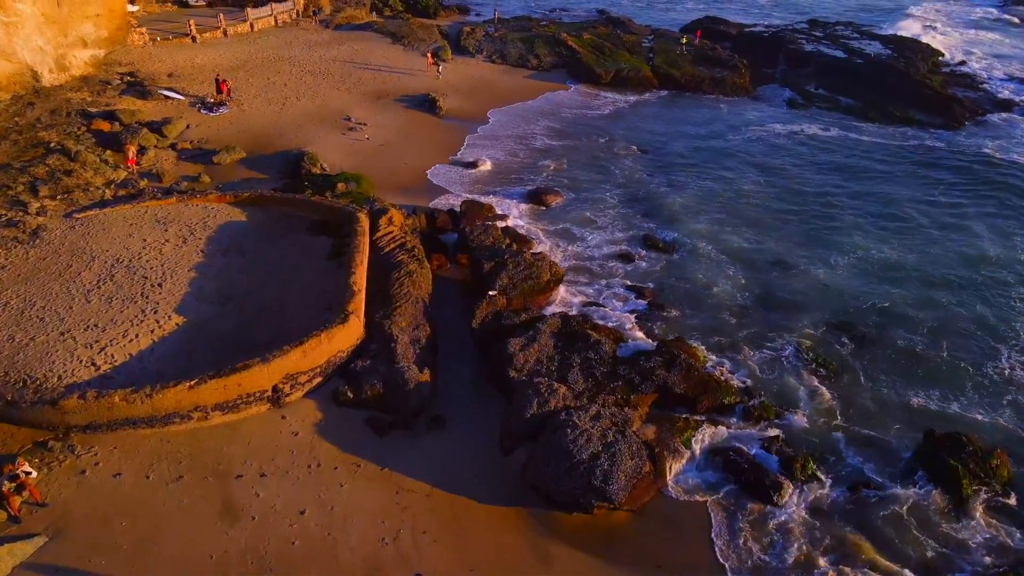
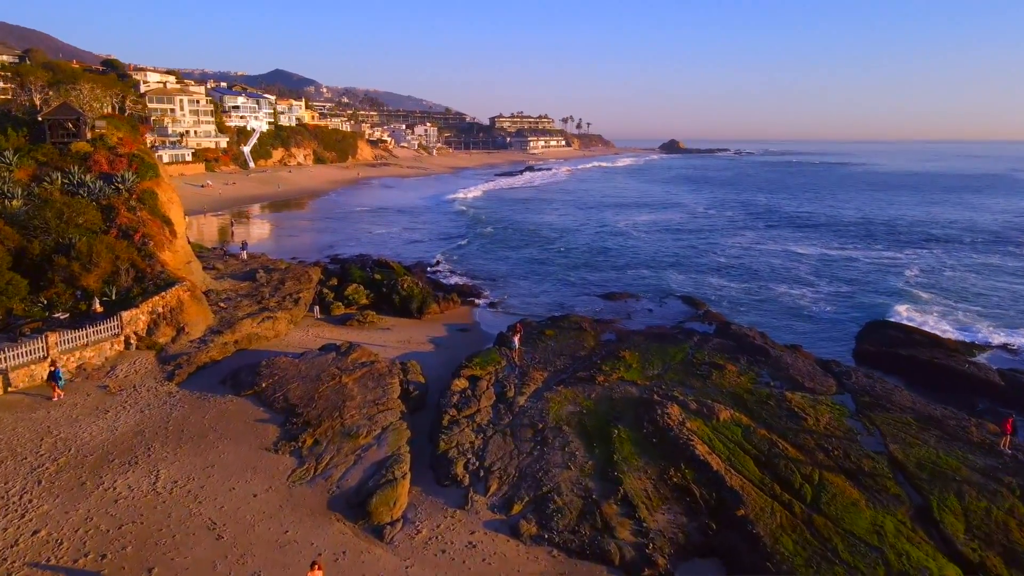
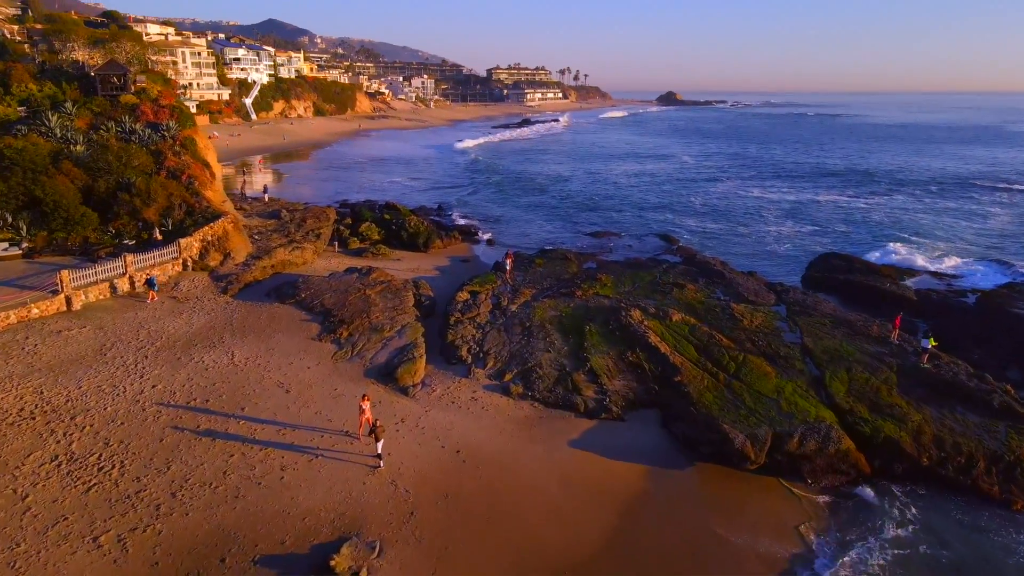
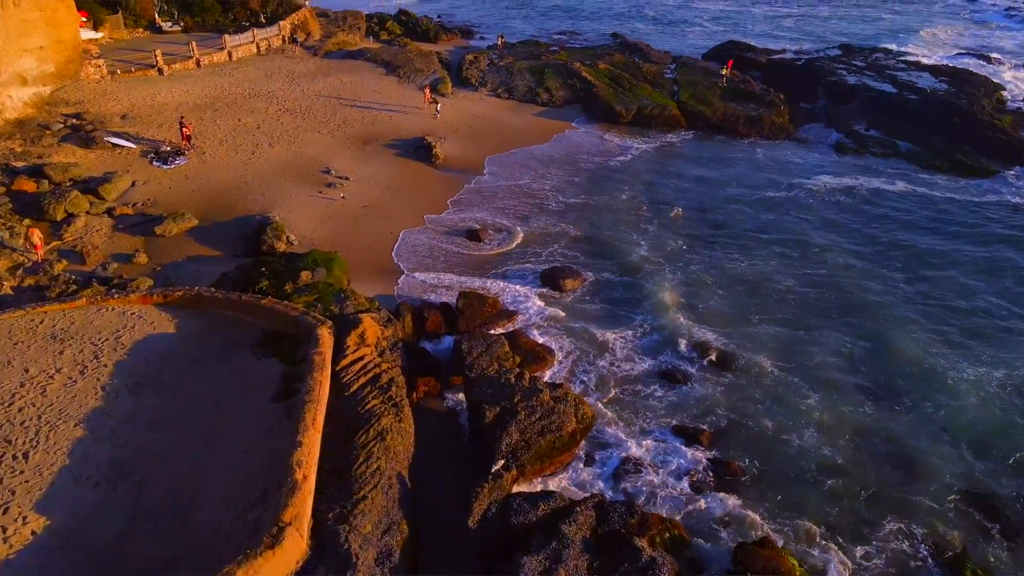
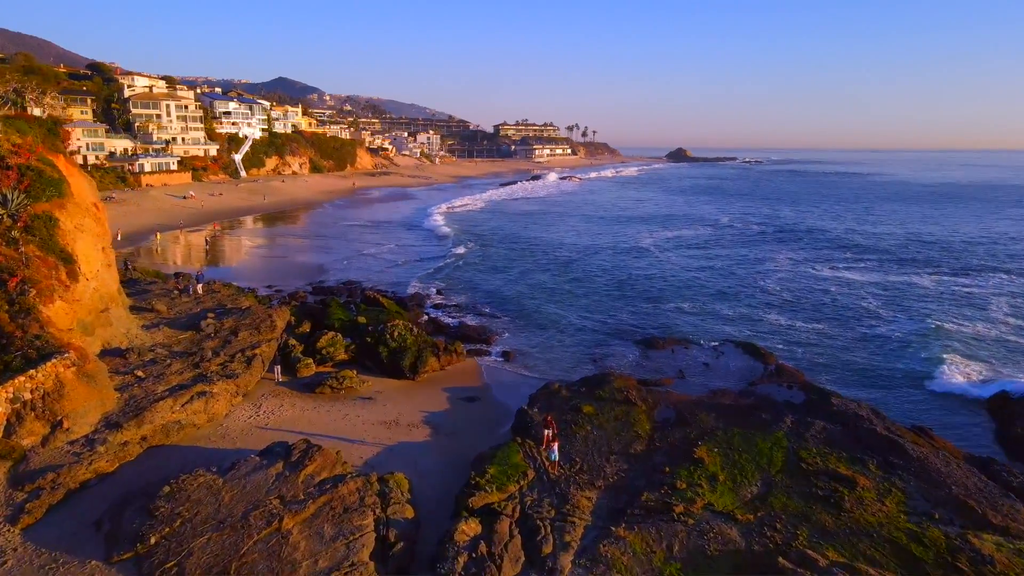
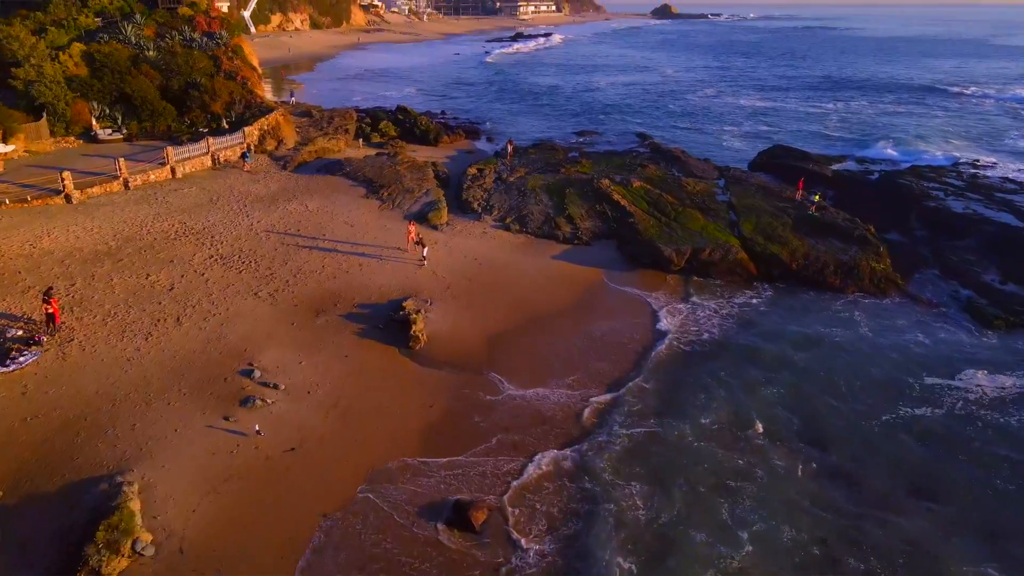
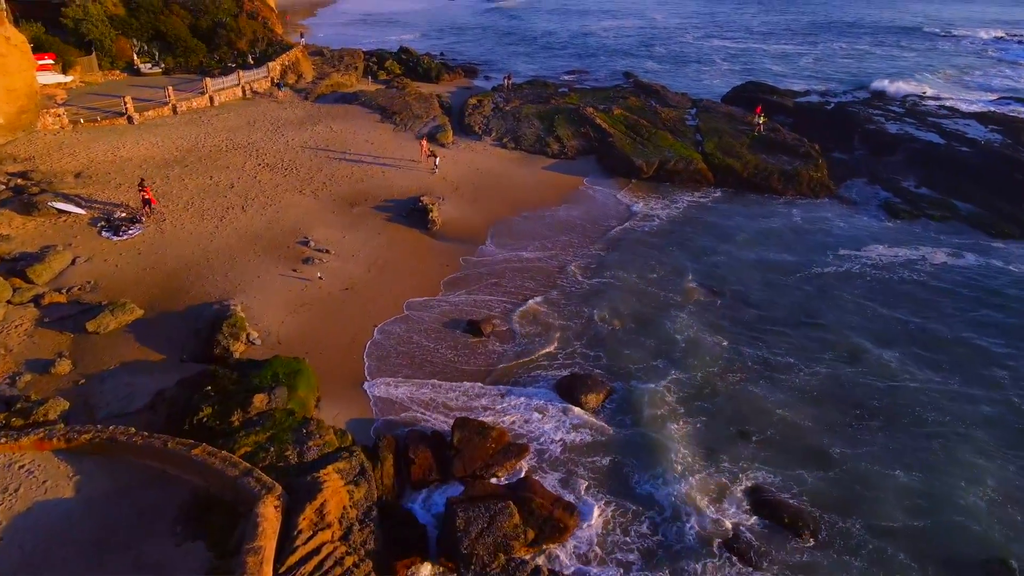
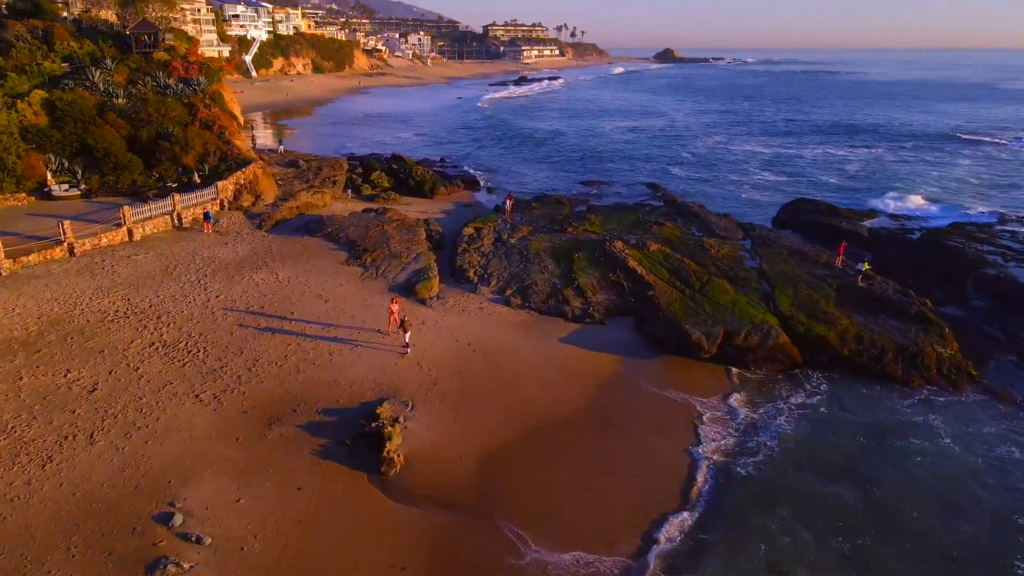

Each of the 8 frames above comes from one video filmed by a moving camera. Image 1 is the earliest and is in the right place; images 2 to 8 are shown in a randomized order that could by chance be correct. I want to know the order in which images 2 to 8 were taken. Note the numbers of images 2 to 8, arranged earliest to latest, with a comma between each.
4, 7, 6, 8, 3, 2, 5
